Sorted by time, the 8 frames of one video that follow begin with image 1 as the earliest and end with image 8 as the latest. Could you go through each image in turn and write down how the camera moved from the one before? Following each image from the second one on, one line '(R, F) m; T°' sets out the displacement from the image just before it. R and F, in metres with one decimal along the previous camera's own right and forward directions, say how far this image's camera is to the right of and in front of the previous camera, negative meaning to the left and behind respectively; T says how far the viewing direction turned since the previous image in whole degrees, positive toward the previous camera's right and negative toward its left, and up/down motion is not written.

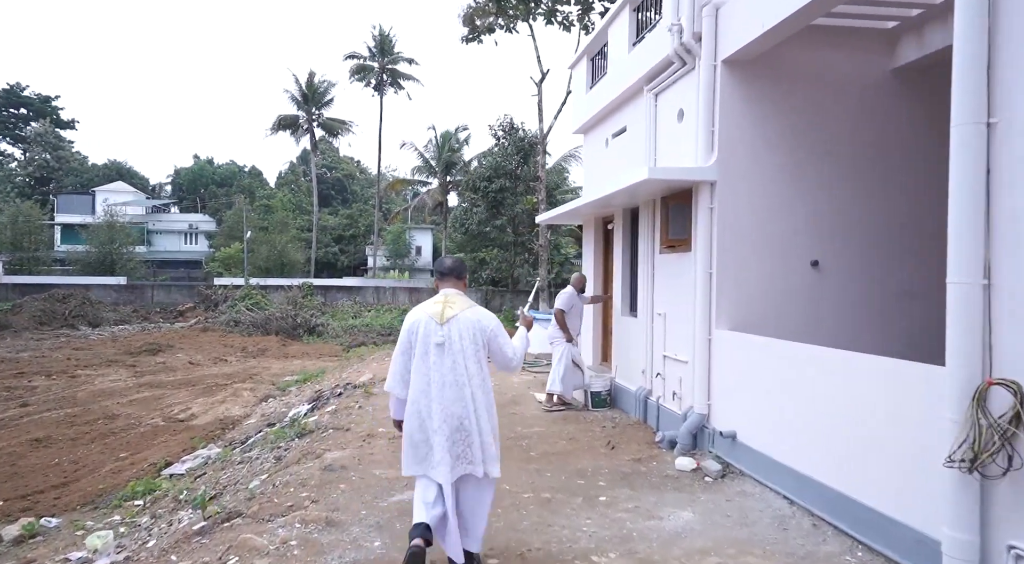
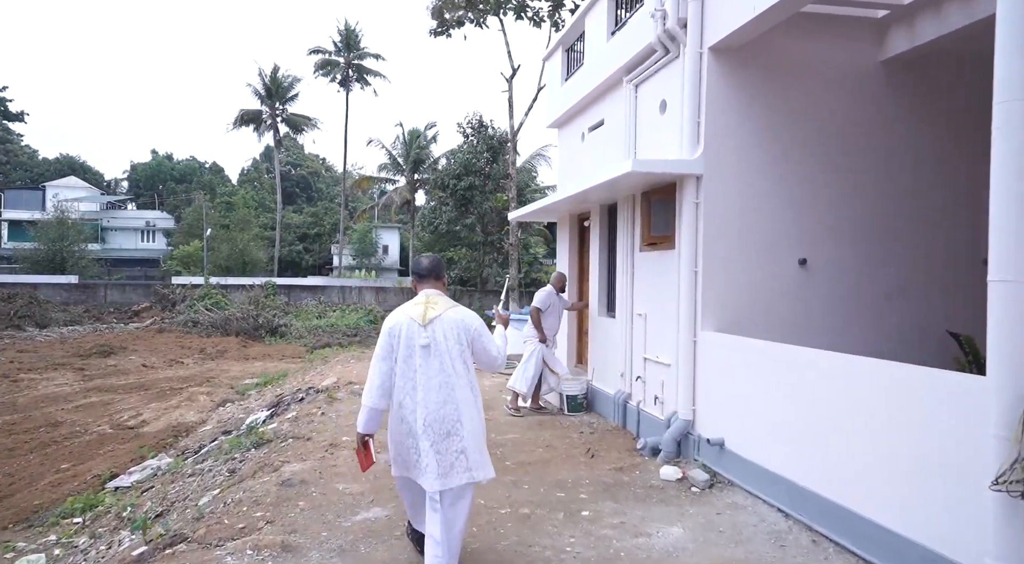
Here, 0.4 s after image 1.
(-0.1, +0.4) m; +3°
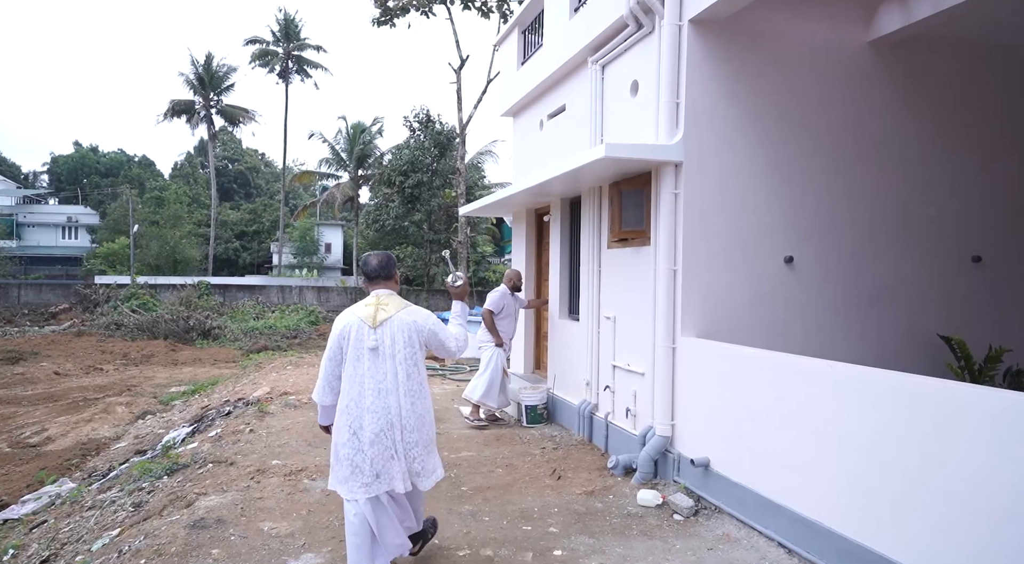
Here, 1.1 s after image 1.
(-0.1, +0.7) m; +5°
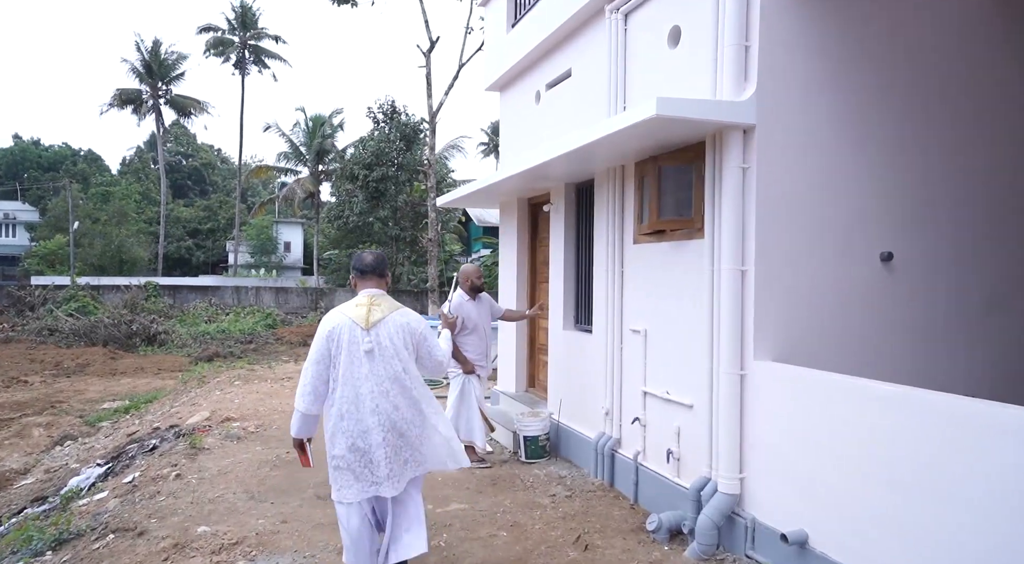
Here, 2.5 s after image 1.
(-0.3, +1.4) m; +3°
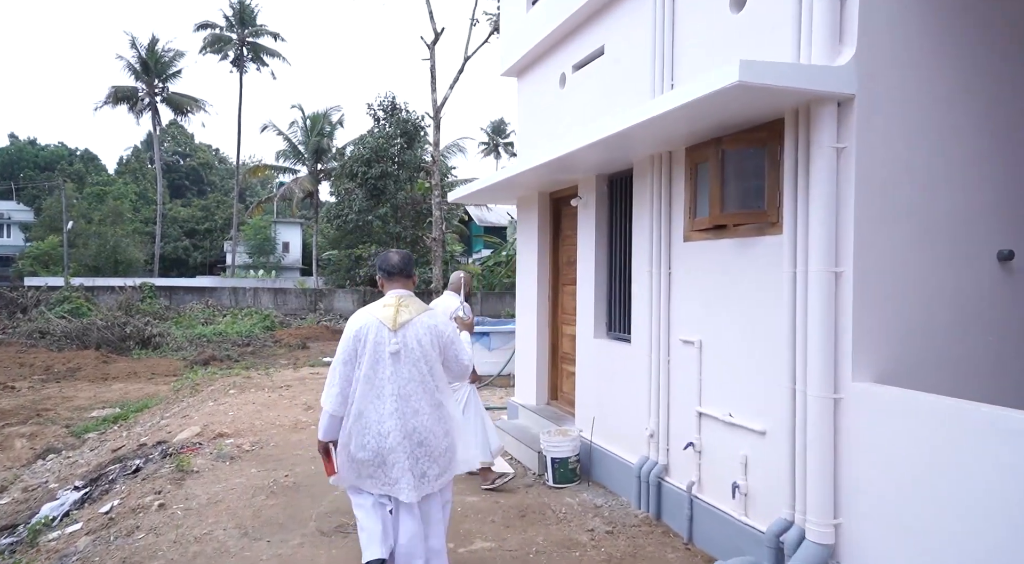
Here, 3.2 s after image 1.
(-0.2, +0.7) m; 0°
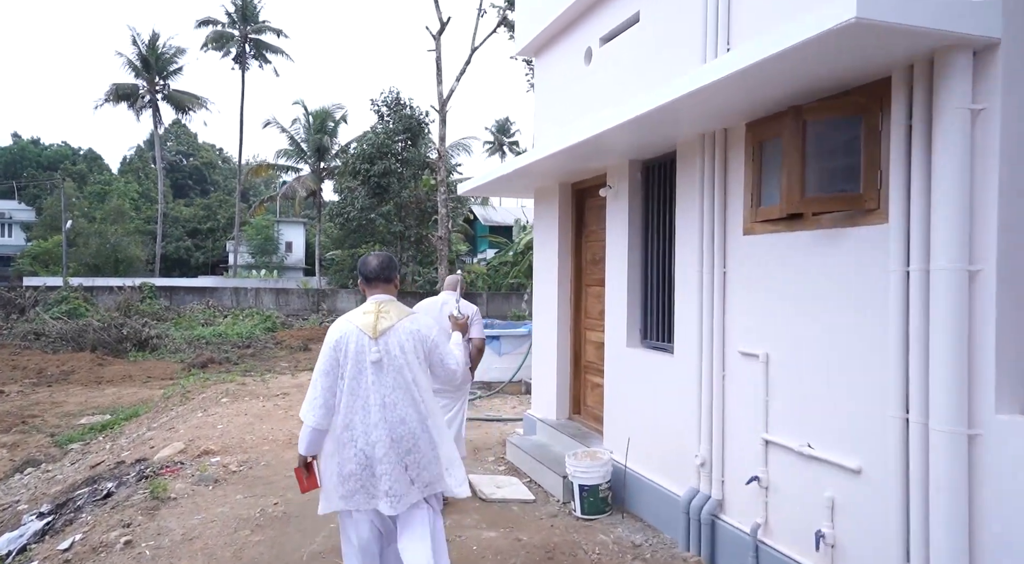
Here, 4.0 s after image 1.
(-0.1, +0.7) m; 0°
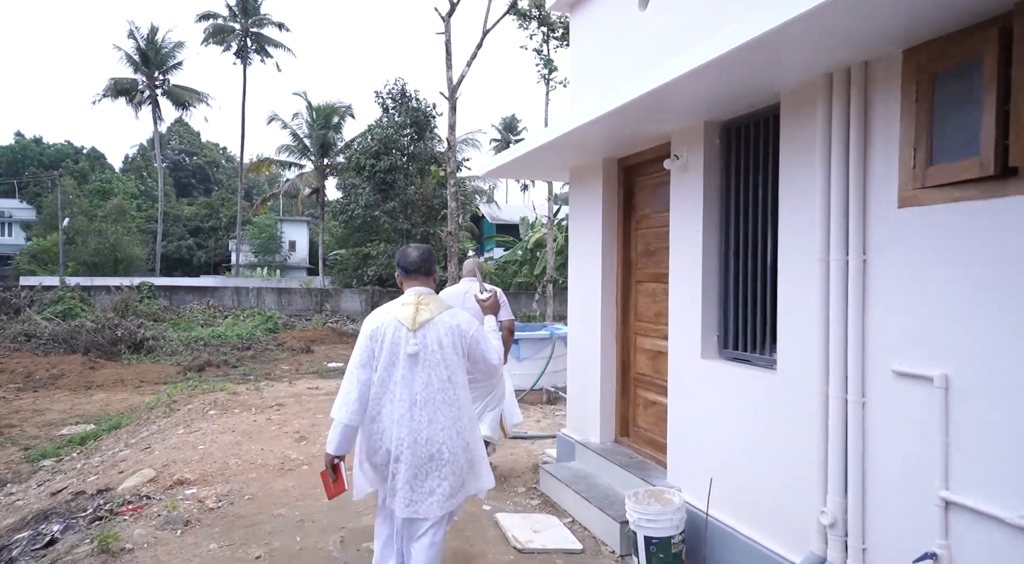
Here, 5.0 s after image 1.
(-0.2, +1.0) m; 0°
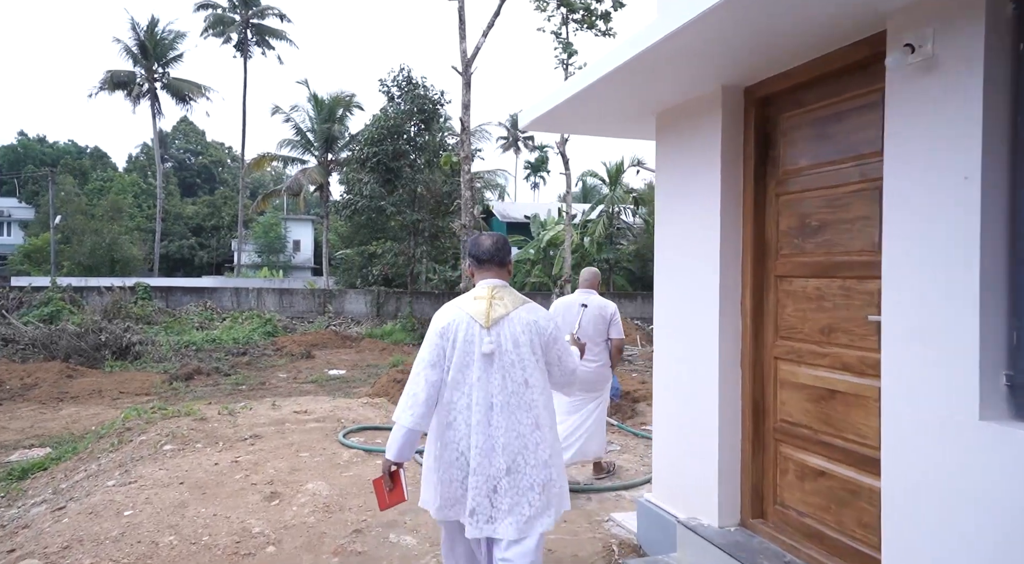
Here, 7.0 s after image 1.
(-0.3, +1.8) m; -1°
